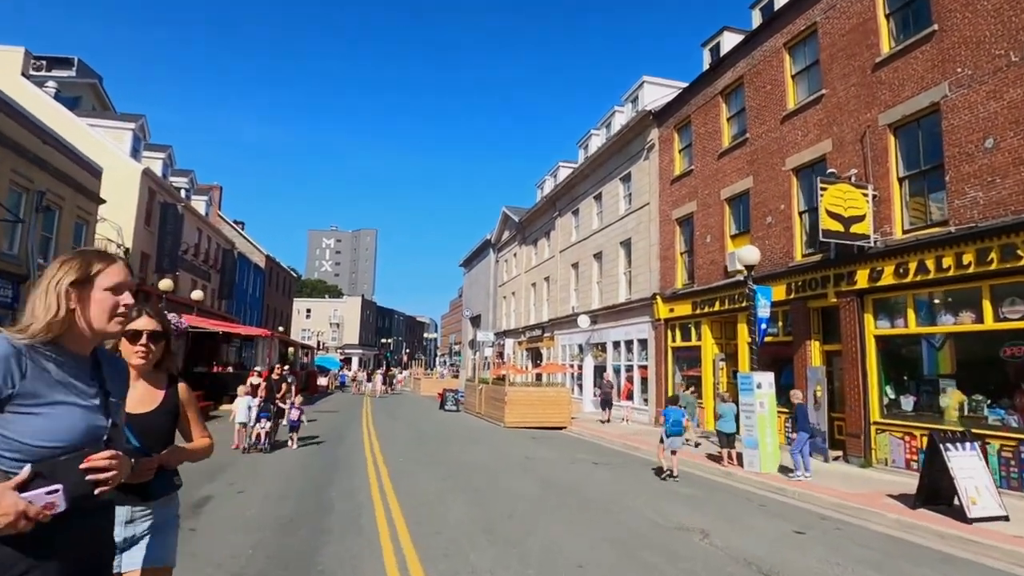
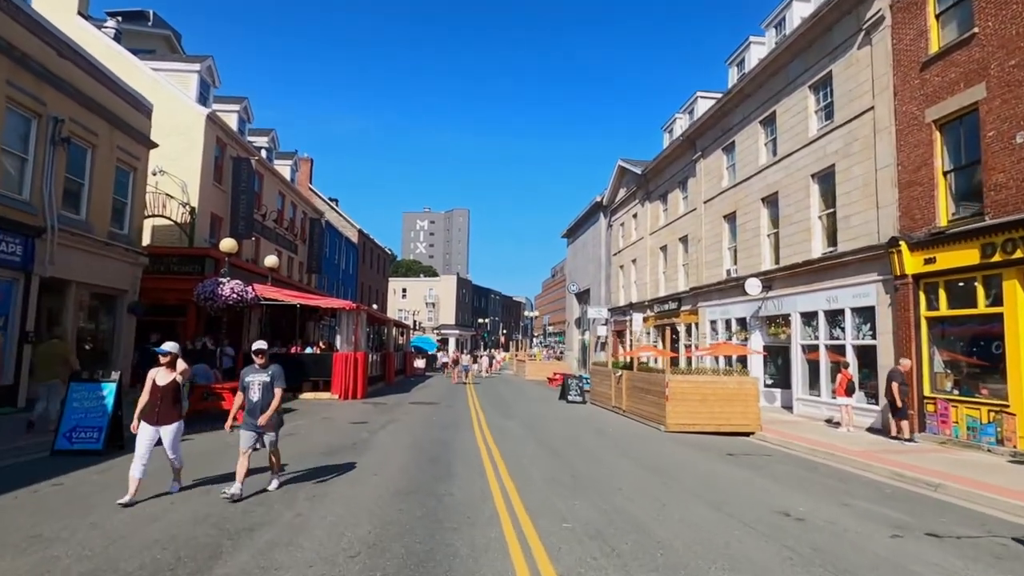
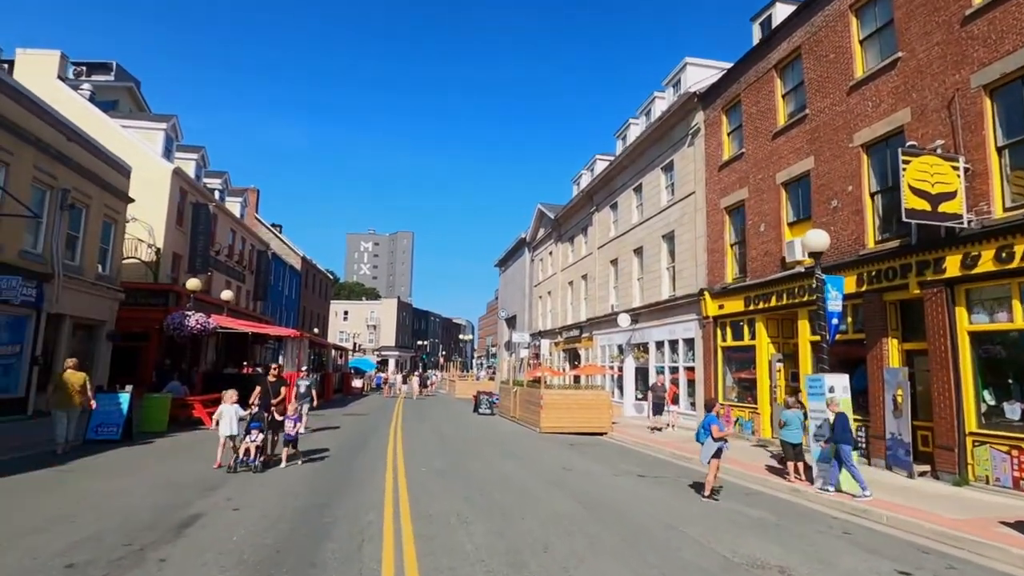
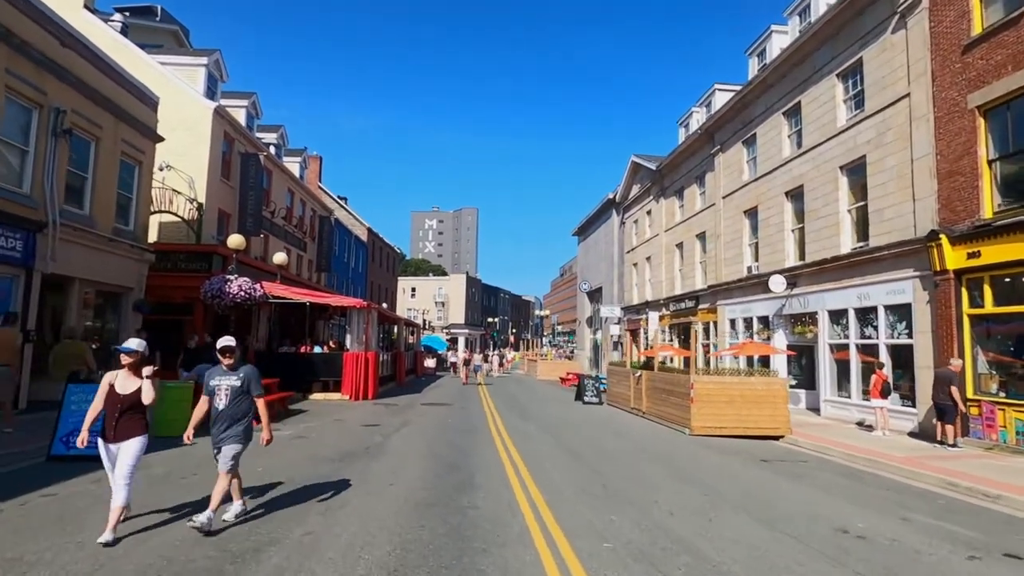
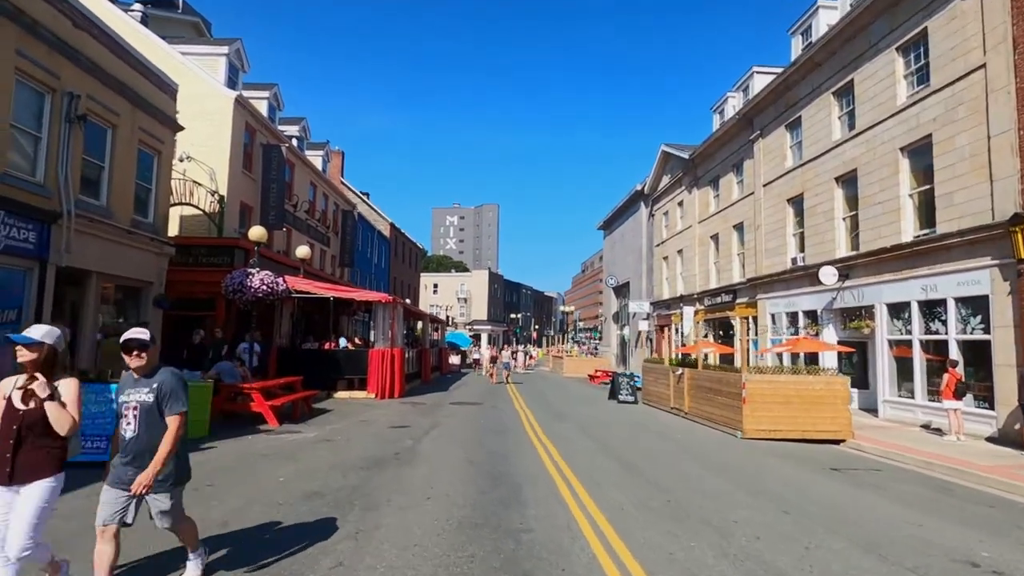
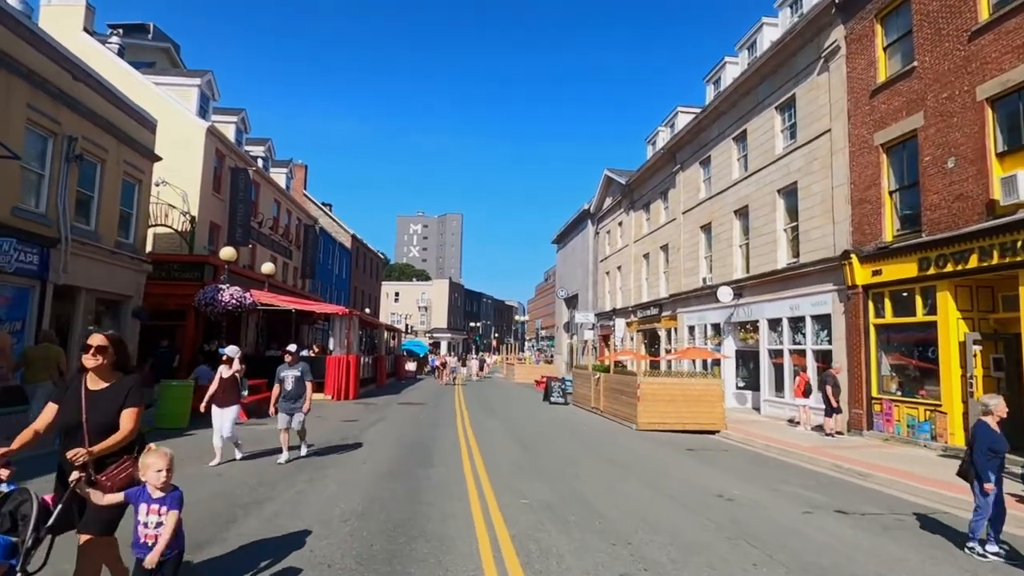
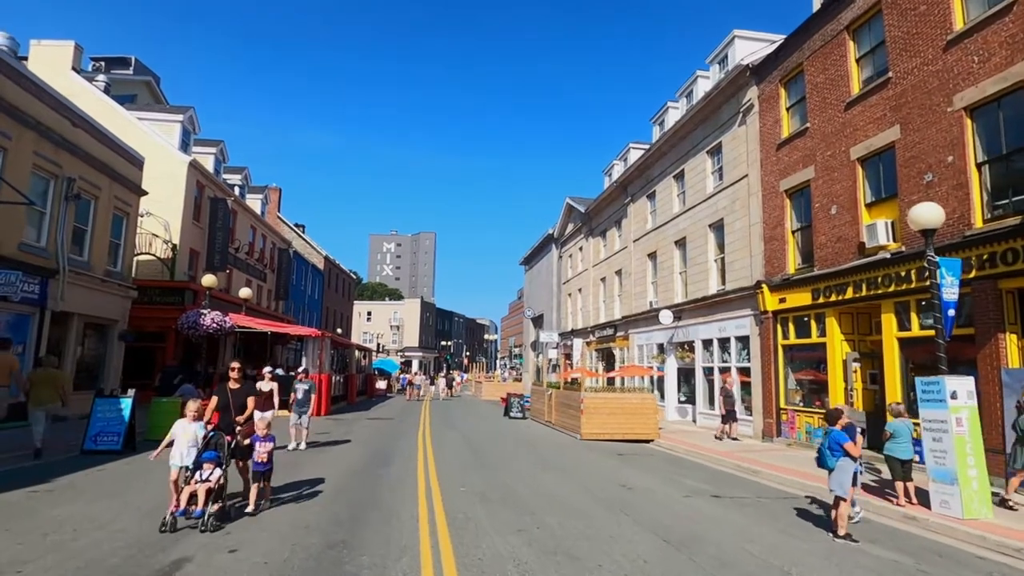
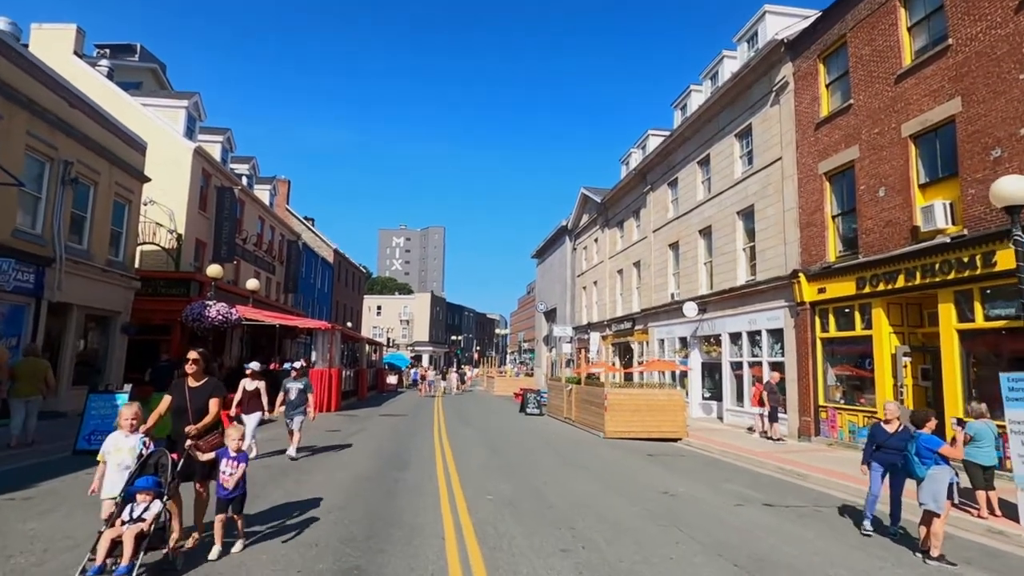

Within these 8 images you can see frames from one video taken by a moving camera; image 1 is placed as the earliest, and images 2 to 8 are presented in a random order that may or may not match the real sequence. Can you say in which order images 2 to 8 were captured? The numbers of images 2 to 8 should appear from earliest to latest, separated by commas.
3, 7, 8, 6, 2, 4, 5
